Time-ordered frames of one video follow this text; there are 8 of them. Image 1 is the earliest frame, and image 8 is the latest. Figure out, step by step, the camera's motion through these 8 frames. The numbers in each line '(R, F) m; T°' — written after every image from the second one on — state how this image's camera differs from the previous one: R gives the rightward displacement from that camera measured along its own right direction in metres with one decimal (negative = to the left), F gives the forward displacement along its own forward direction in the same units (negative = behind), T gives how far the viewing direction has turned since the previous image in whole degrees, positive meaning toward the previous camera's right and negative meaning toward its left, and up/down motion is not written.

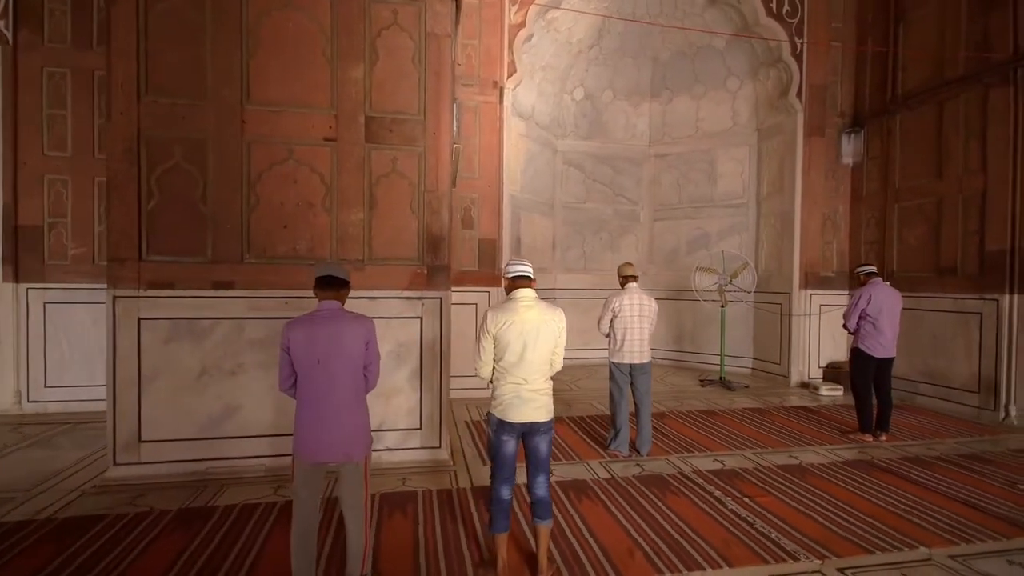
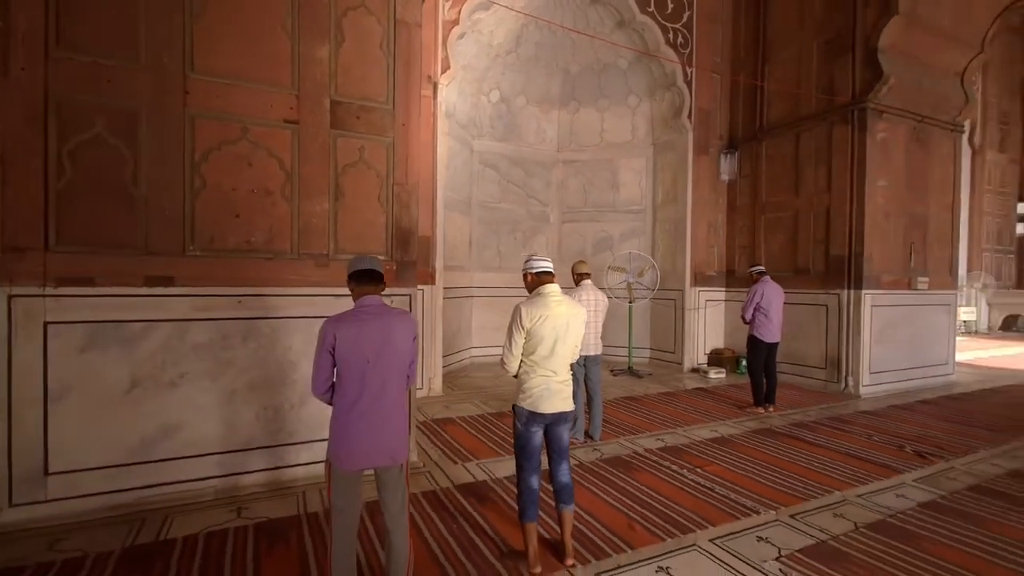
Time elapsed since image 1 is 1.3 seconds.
(-0.7, 0.0) m; +15°
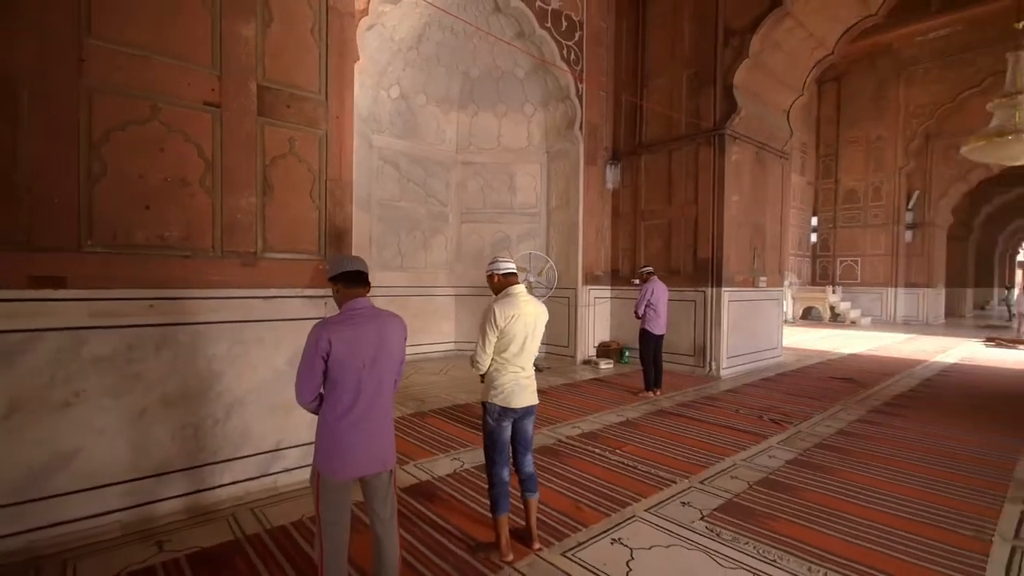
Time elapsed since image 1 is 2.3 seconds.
(-0.5, 0.0) m; +15°
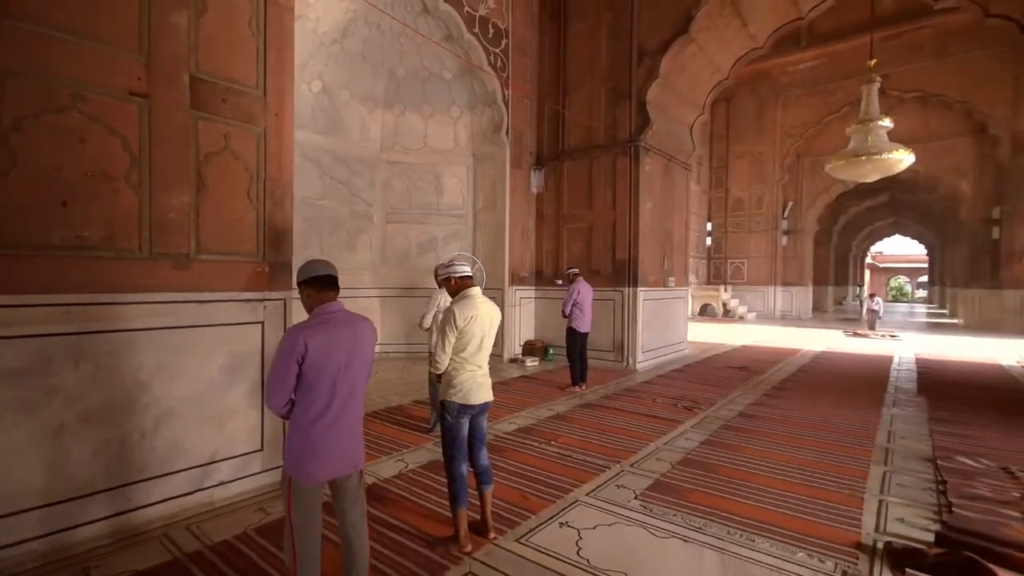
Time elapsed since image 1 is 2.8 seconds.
(-0.2, -0.1) m; +10°
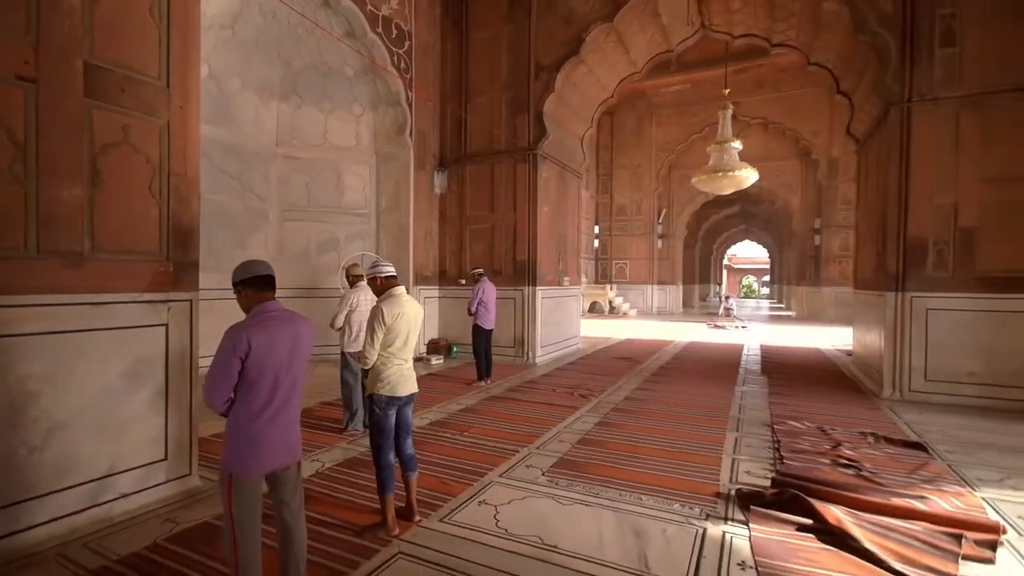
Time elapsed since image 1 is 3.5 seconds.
(-0.2, -0.3) m; +12°
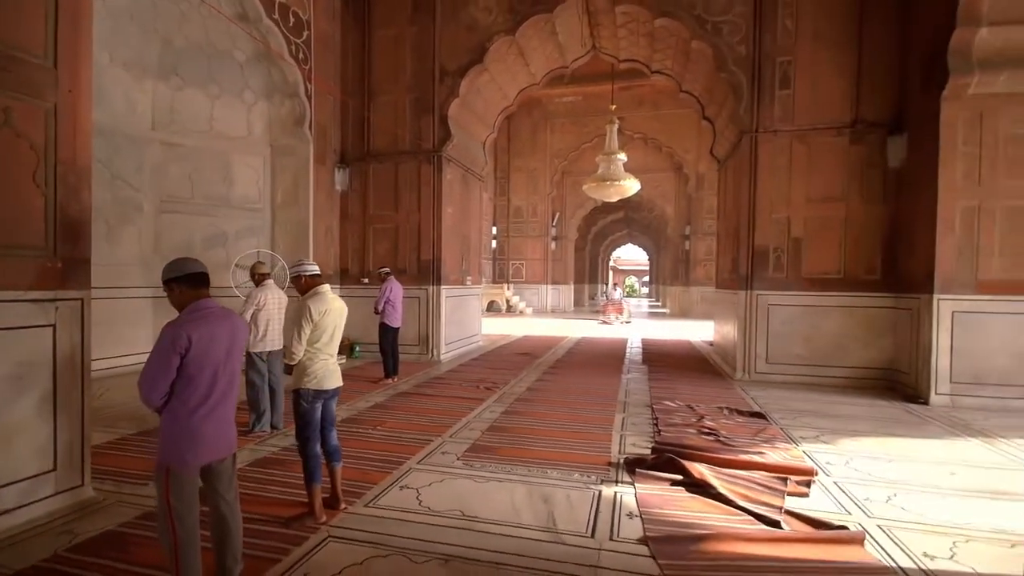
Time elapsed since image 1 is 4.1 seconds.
(-0.2, -0.3) m; +12°
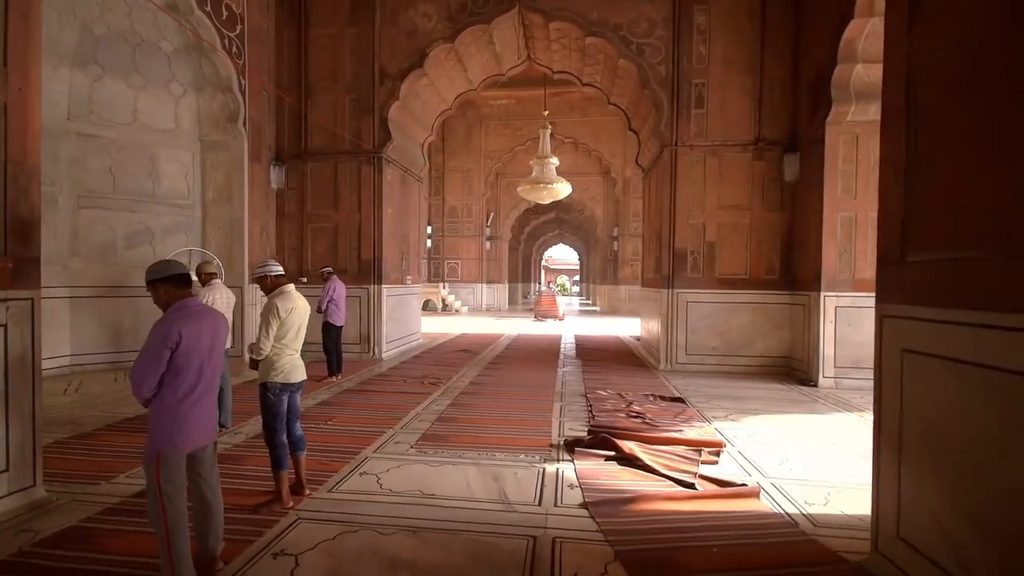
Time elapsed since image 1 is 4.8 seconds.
(-0.2, -0.3) m; +8°
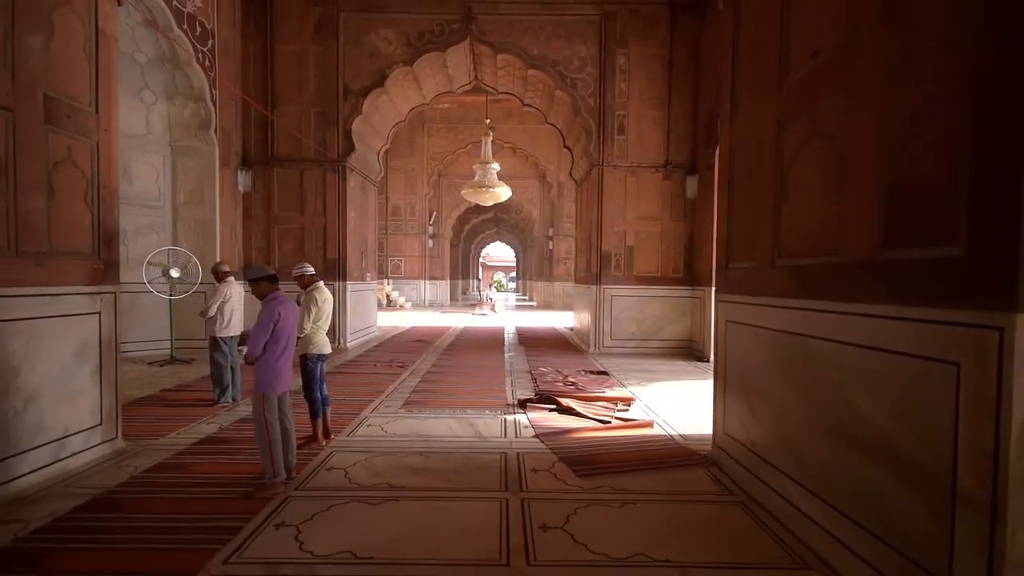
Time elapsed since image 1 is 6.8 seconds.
(-0.3, -1.3) m; +8°
